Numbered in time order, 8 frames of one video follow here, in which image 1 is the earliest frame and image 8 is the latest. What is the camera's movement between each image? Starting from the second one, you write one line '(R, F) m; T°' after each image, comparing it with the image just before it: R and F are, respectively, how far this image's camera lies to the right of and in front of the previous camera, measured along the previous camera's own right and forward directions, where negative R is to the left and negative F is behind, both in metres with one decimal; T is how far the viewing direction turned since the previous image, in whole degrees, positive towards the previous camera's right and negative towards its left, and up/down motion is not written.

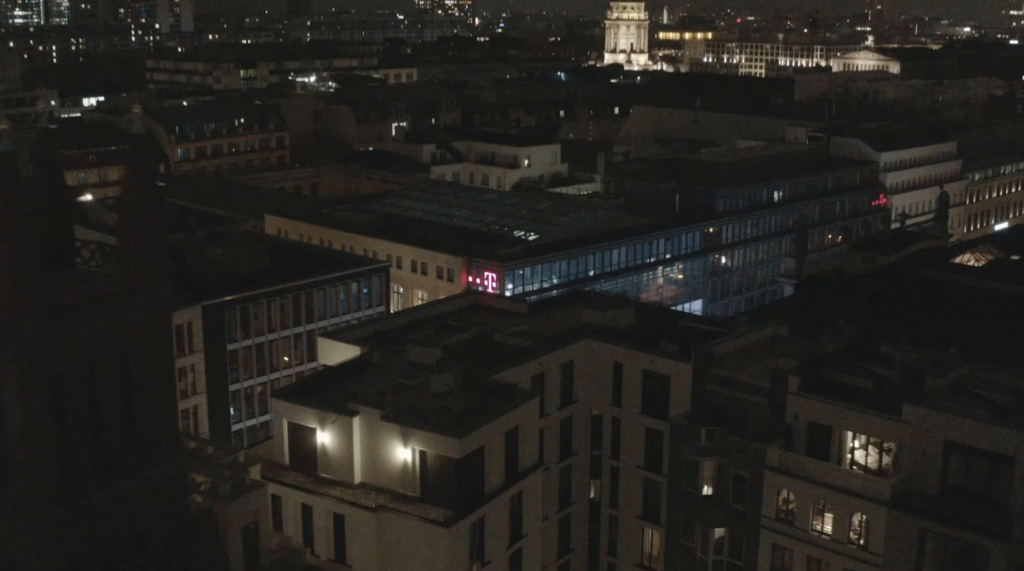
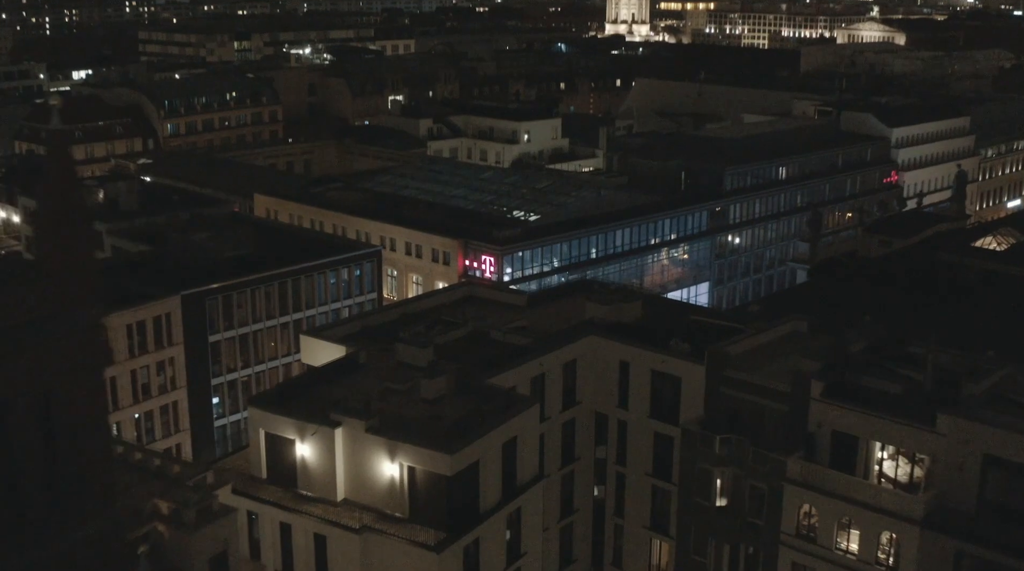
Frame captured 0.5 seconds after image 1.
(+0.1, +5.1) m; 0°
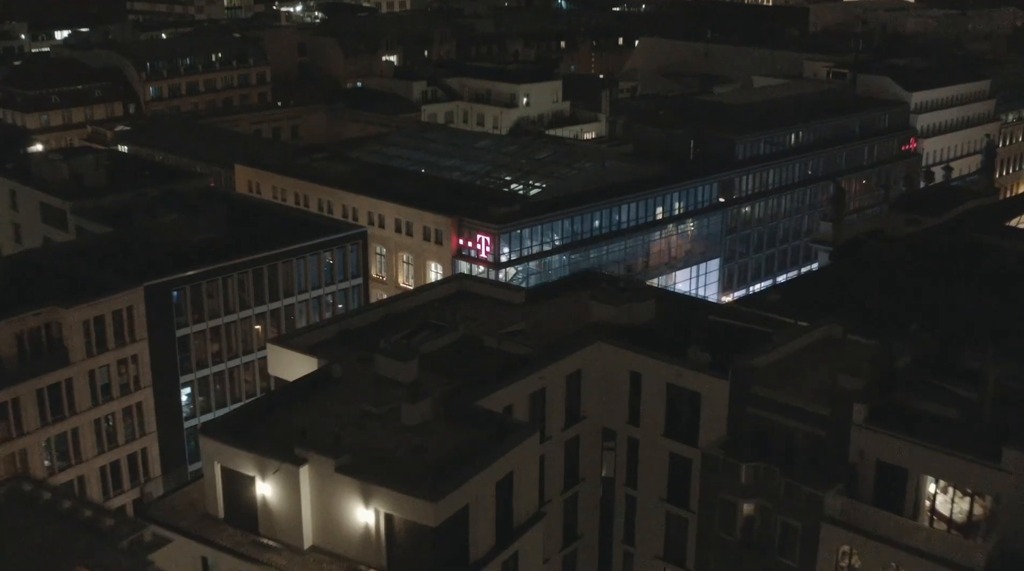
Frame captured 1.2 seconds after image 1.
(+0.2, +7.7) m; 0°
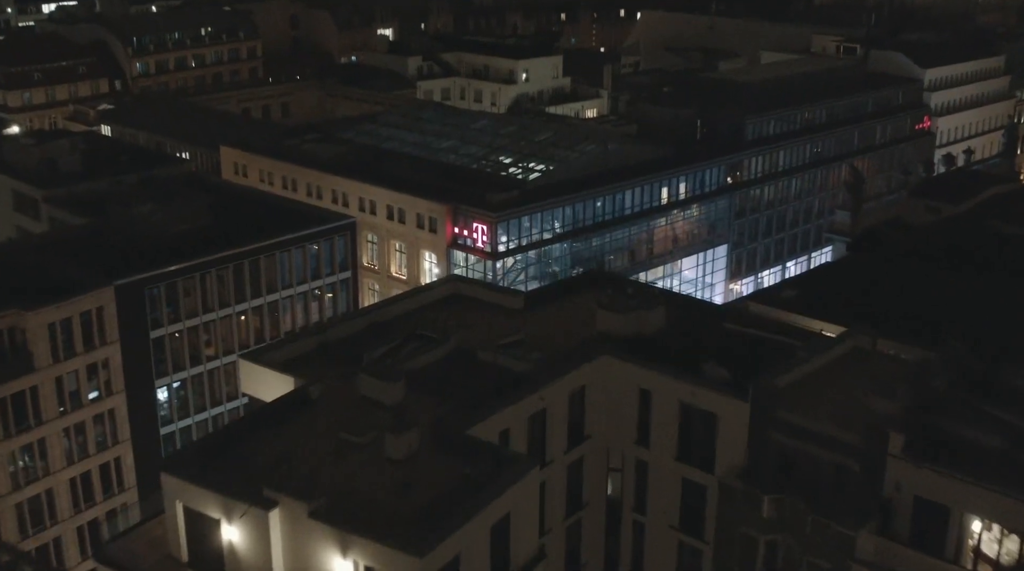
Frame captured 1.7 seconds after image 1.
(+0.1, +5.1) m; 0°
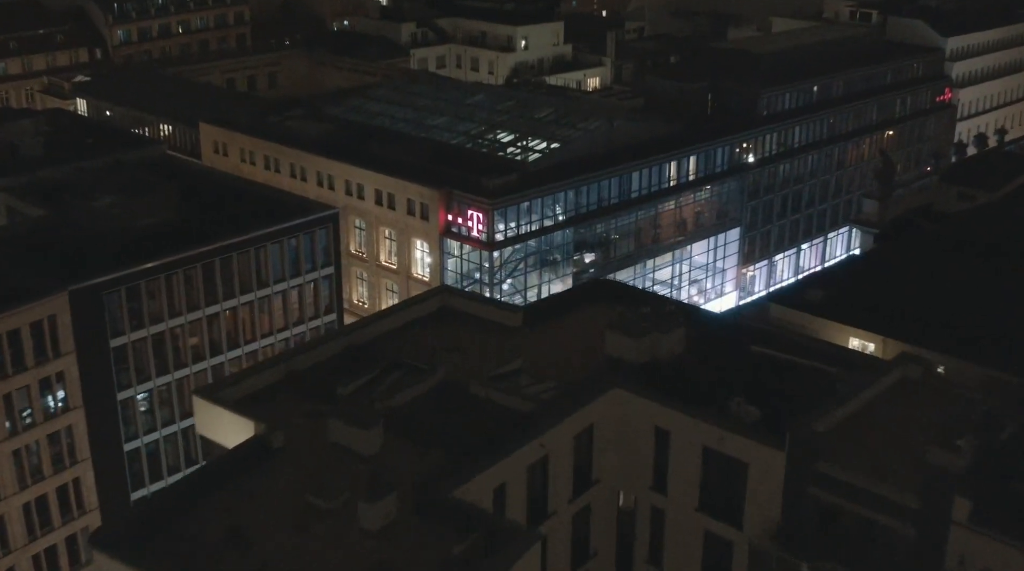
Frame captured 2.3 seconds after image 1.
(+0.1, +6.9) m; 0°
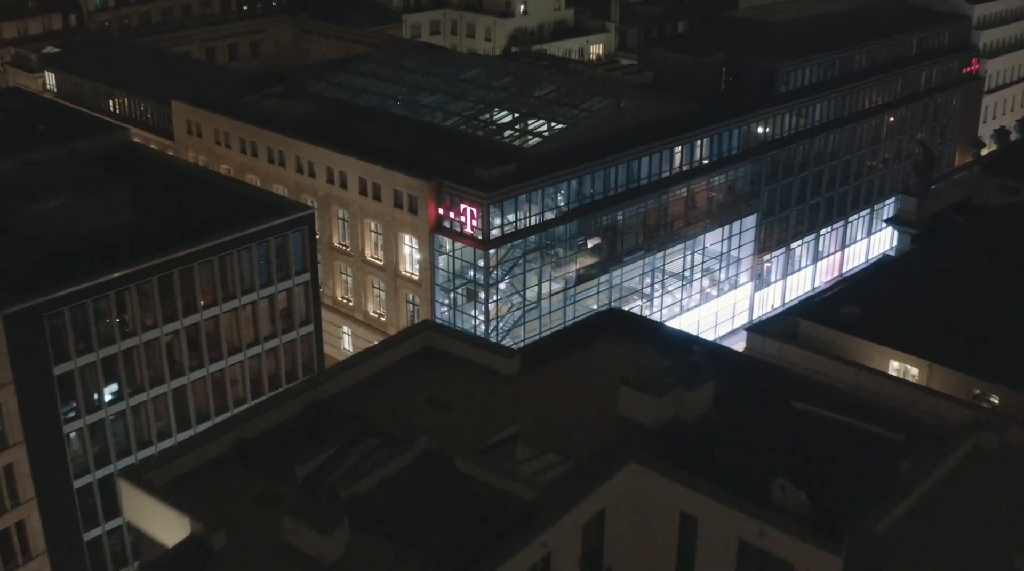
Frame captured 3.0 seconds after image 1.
(+0.2, +7.9) m; 0°
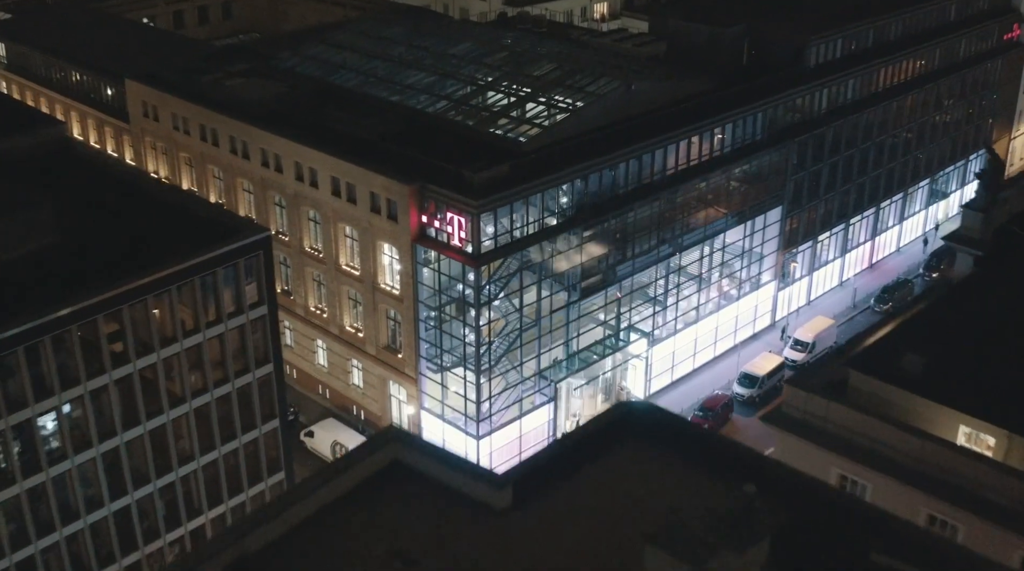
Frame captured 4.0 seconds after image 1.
(+0.4, +10.8) m; 0°
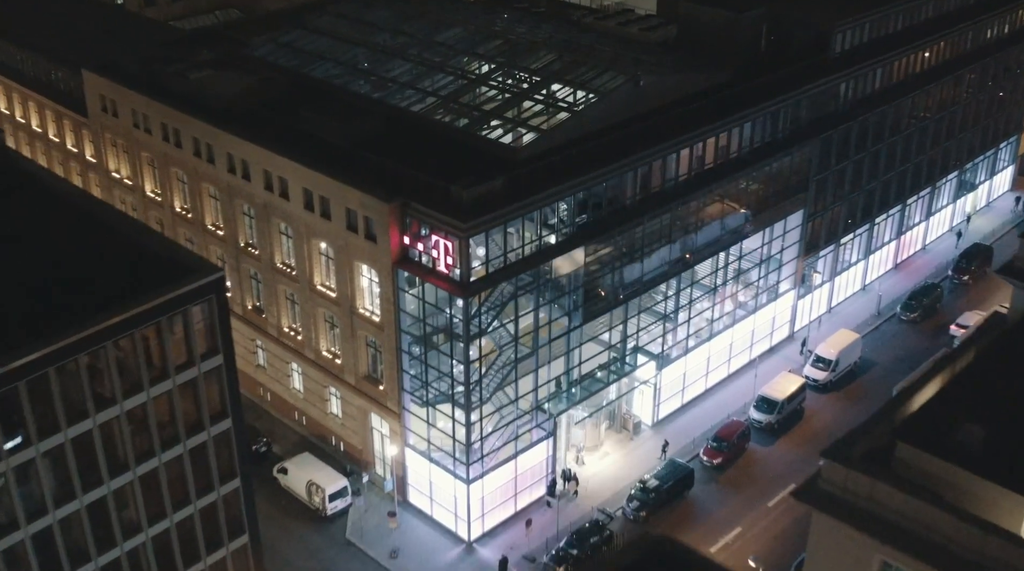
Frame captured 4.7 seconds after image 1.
(+0.4, +8.0) m; 0°
